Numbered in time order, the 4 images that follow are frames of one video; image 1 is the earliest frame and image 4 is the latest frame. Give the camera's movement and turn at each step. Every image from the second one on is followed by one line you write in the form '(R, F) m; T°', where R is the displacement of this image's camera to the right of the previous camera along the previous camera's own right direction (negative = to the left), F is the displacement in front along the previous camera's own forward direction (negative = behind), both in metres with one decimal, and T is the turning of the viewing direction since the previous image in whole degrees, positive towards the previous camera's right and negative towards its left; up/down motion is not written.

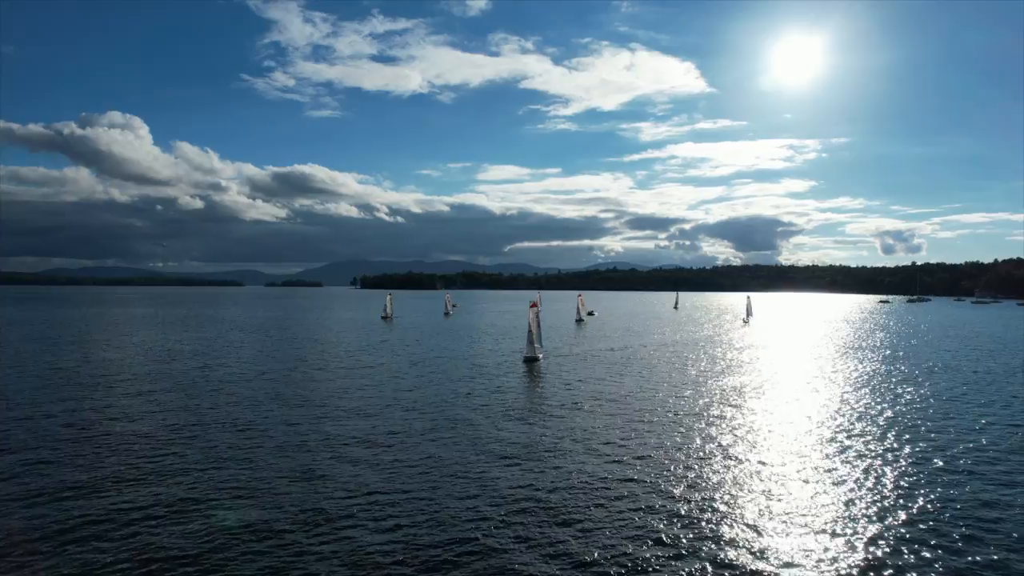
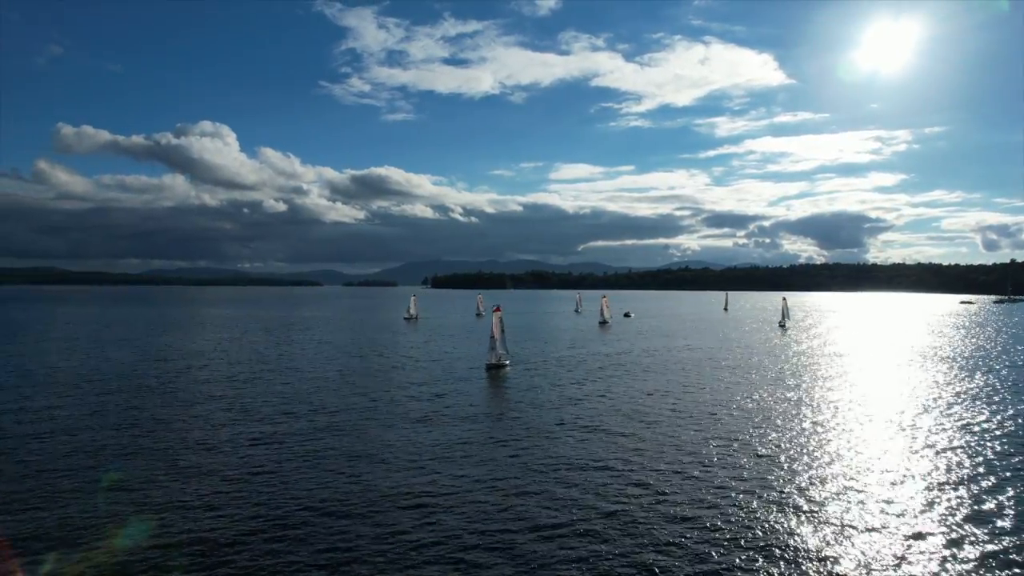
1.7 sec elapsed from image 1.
(+4.0, +0.7) m; -6°
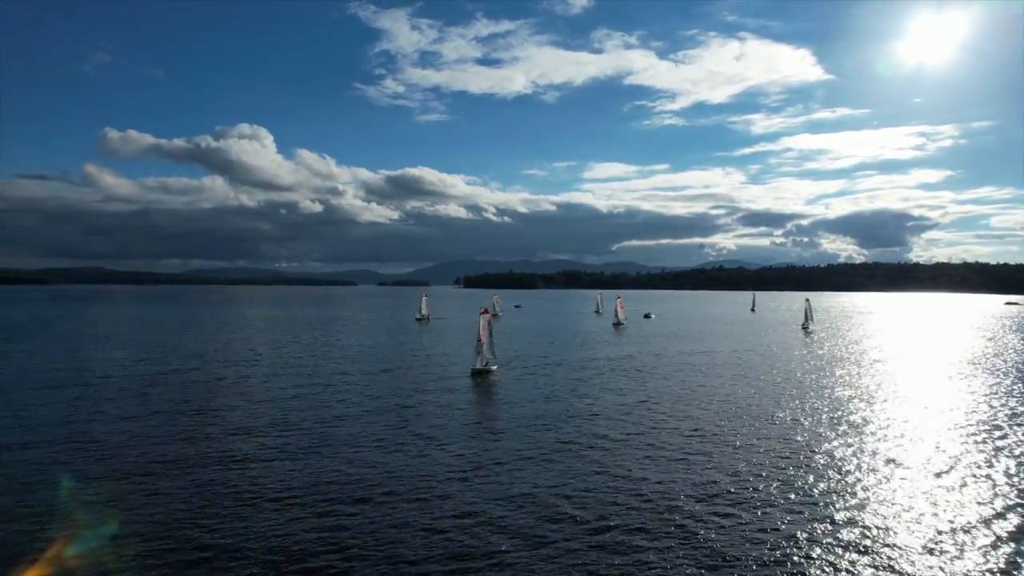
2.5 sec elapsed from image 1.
(+1.6, +0.8) m; -3°
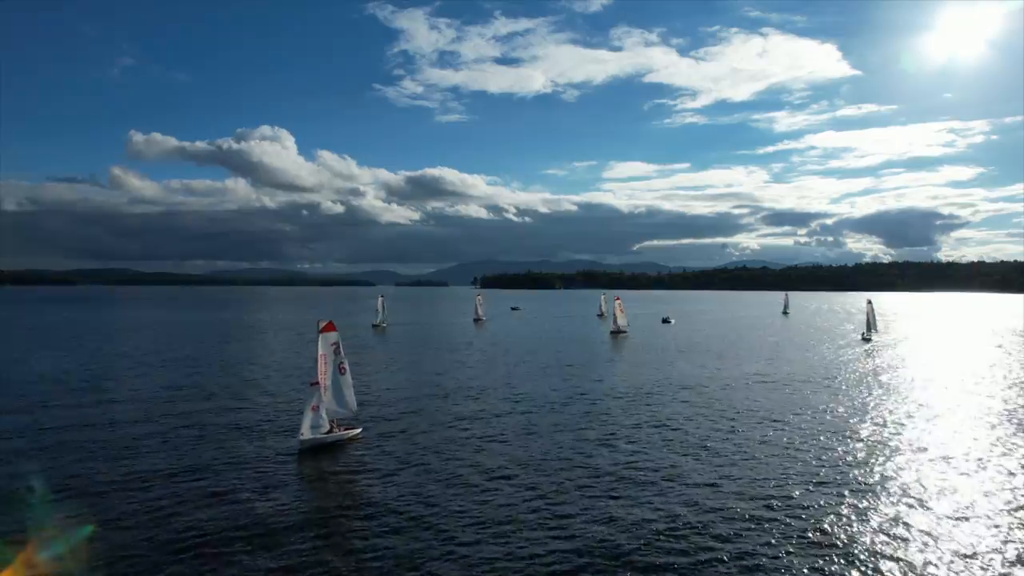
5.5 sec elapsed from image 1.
(+2.1, +5.8) m; -2°
